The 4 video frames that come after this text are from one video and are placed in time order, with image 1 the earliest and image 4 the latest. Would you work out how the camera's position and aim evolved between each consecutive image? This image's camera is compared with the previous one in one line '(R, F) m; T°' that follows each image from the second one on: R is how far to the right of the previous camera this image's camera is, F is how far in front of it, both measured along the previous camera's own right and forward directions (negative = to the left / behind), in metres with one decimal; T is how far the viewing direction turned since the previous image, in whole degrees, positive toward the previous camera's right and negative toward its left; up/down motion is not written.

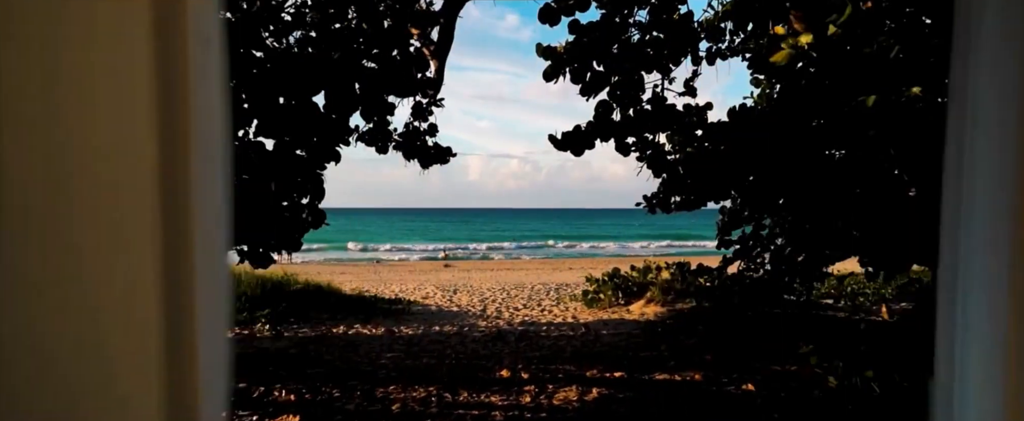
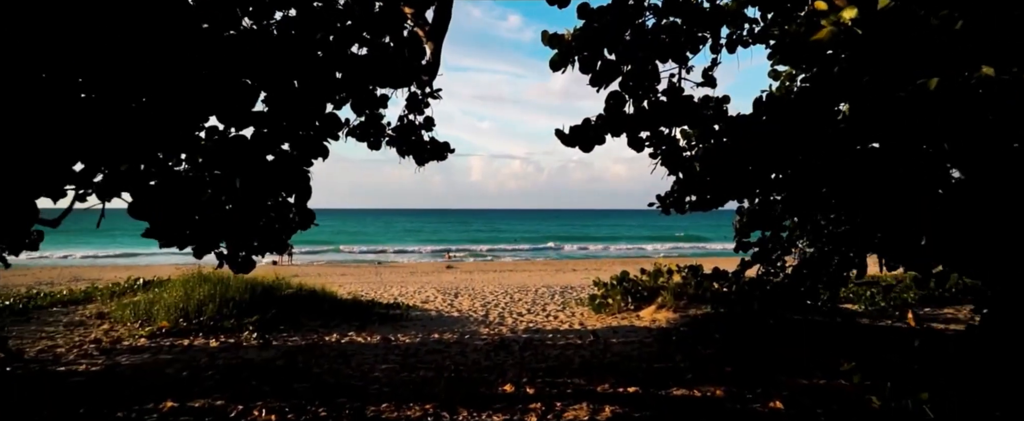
(0.0, +0.8) m; 0°
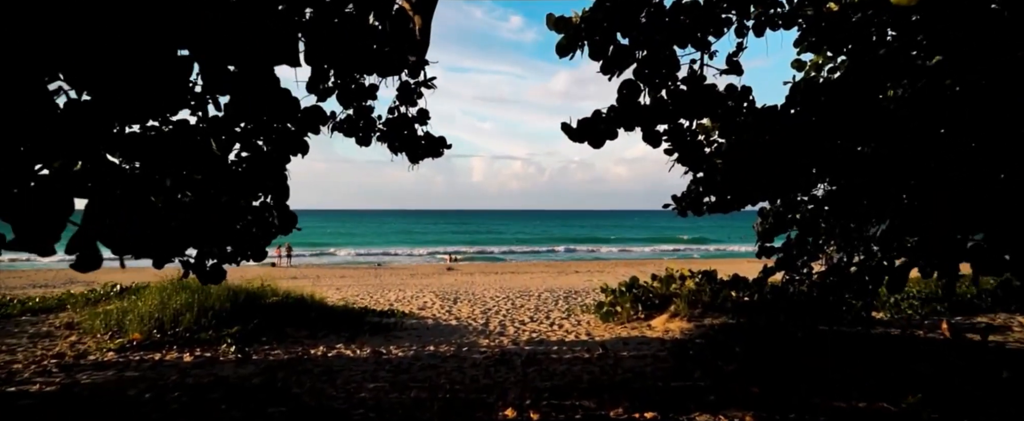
(0.0, +0.9) m; 0°
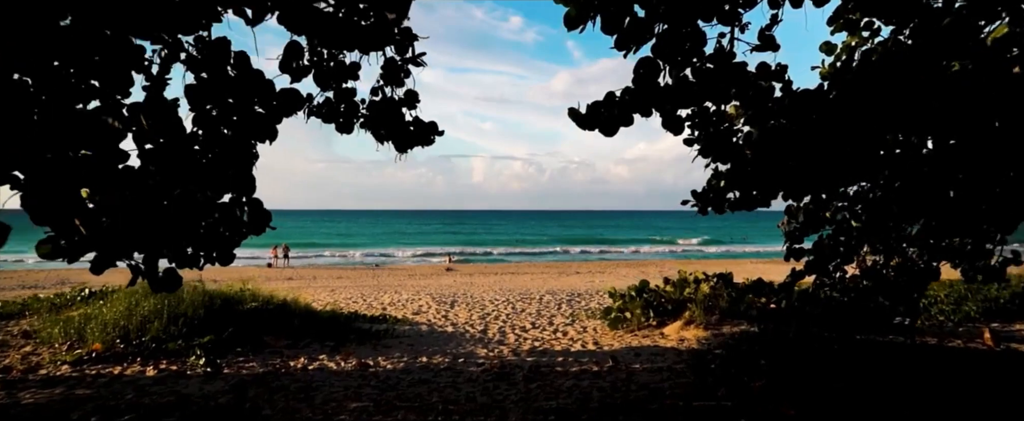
(0.0, +1.0) m; 0°
